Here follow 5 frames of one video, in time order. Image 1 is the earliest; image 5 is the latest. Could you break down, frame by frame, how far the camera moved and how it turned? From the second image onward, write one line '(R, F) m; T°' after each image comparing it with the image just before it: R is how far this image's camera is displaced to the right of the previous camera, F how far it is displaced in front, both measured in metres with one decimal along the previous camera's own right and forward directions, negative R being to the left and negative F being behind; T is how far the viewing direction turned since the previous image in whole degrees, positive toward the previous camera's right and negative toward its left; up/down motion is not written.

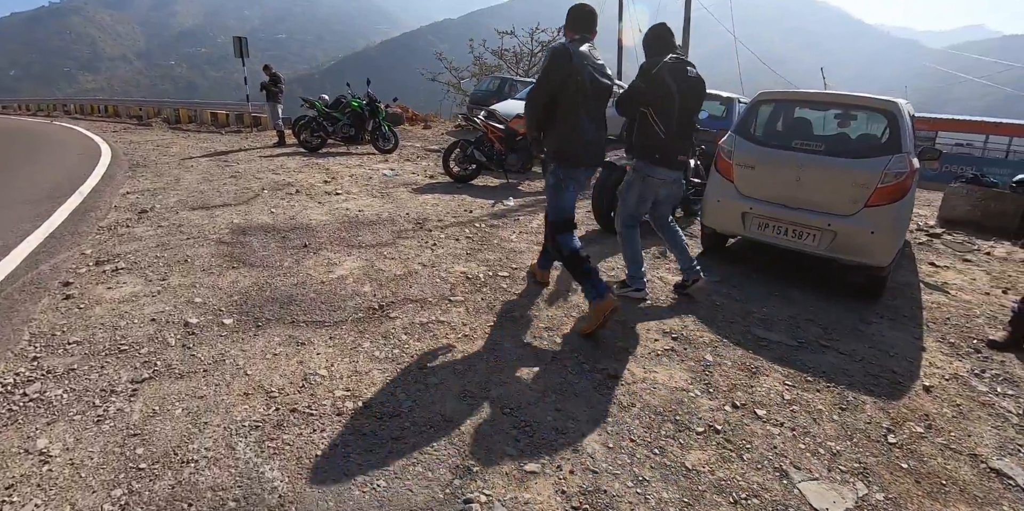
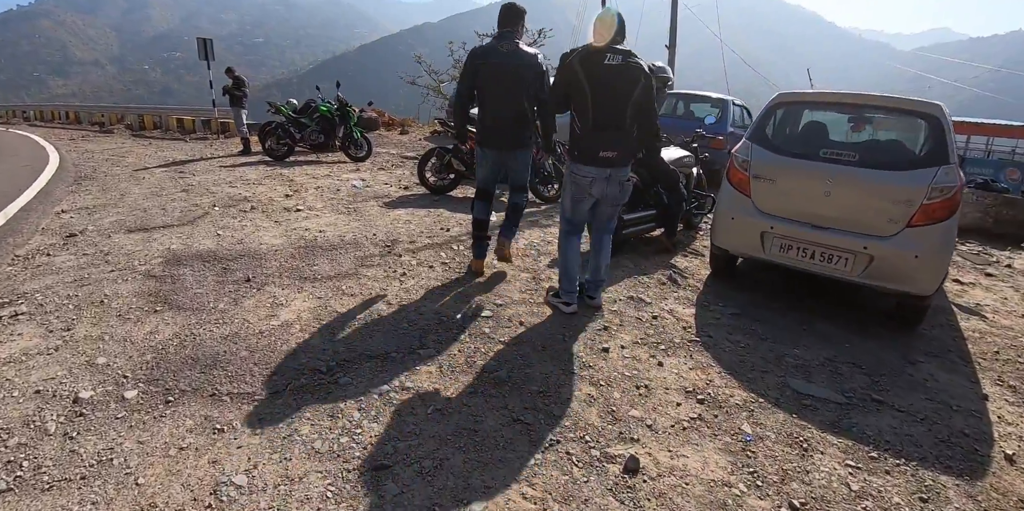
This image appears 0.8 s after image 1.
(0.0, +0.7) m; +2°
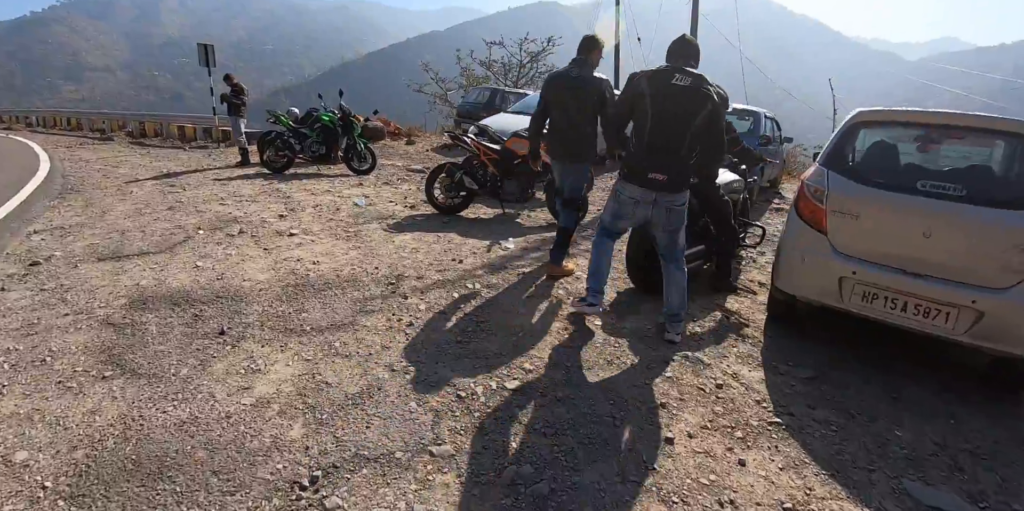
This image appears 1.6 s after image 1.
(-0.1, +0.7) m; 0°
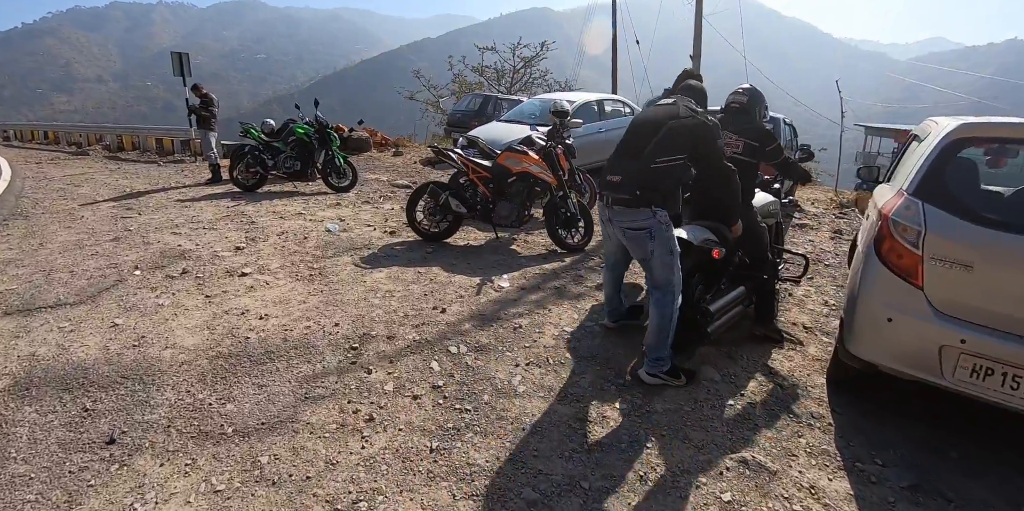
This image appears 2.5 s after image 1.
(0.0, +0.8) m; 0°
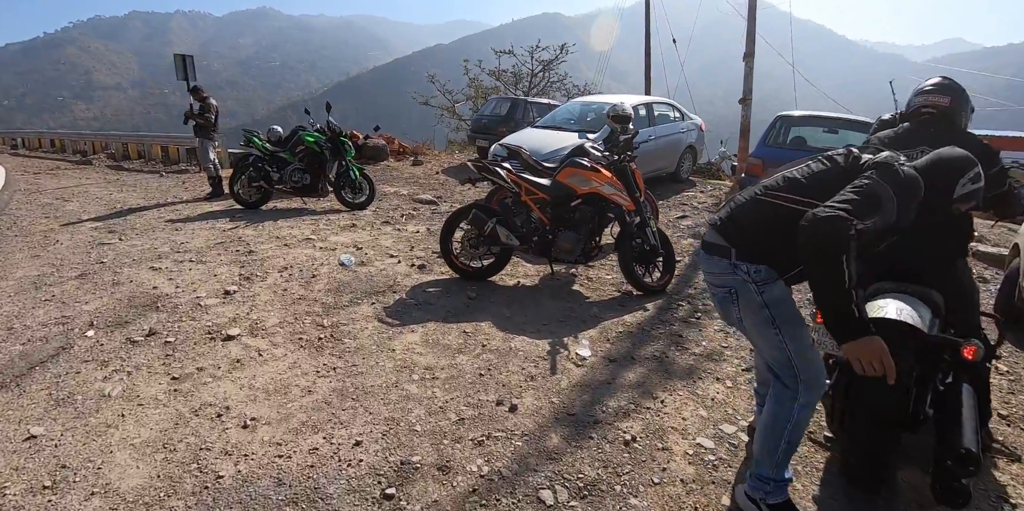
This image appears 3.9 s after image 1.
(-0.4, +1.2) m; -1°
